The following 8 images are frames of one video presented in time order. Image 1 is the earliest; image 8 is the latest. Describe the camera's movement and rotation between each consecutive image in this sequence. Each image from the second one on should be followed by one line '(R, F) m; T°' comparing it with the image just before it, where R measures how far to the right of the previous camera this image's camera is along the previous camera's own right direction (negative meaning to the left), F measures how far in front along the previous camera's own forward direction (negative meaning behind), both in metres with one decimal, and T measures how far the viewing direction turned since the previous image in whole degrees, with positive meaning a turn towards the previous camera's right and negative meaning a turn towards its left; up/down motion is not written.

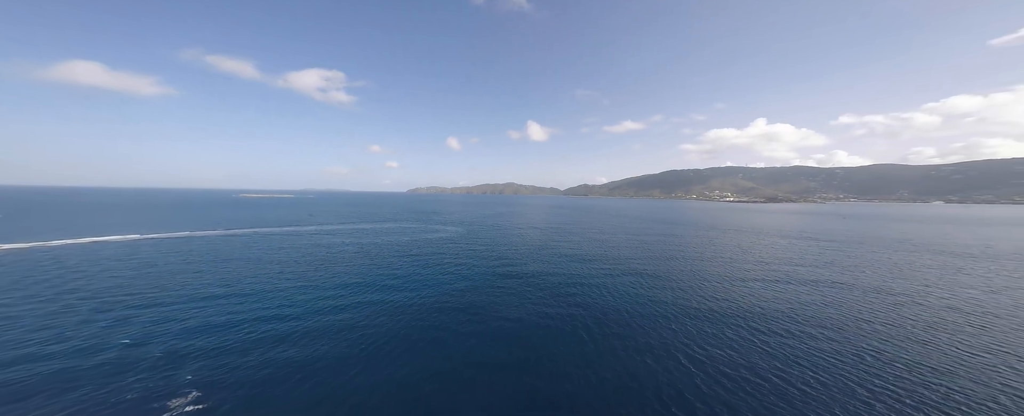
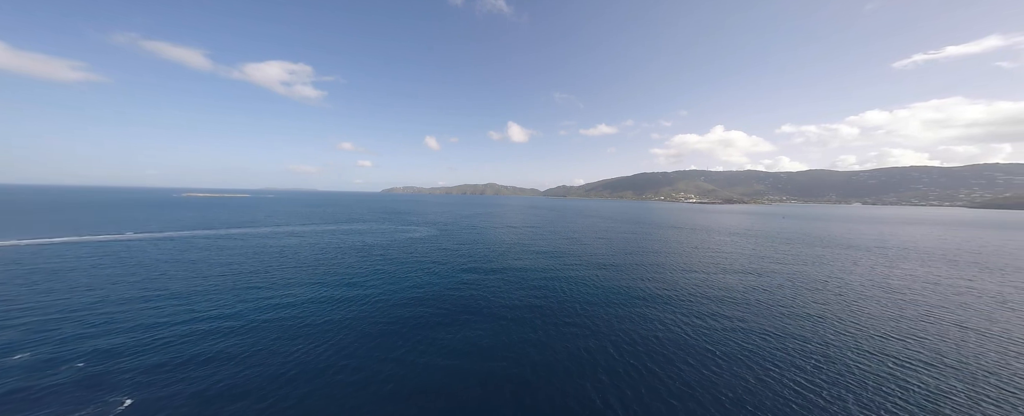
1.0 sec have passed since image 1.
(+9.4, -3.4) m; -6°
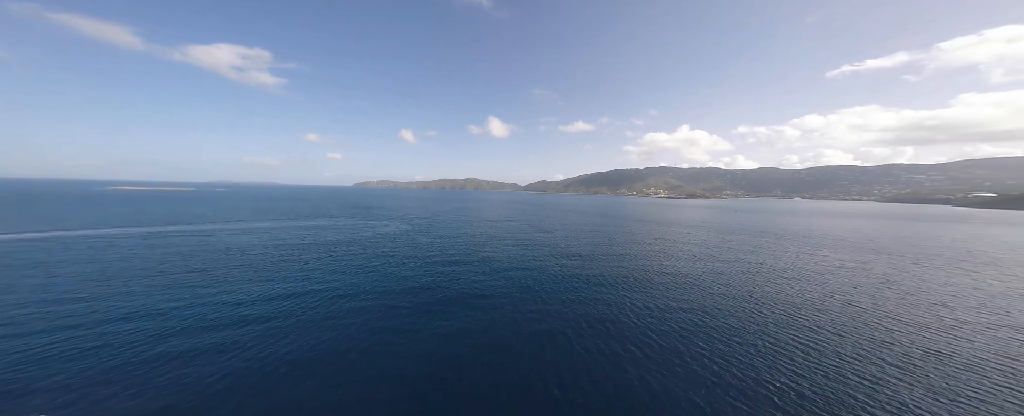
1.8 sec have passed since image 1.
(+1.1, -1.1) m; +3°
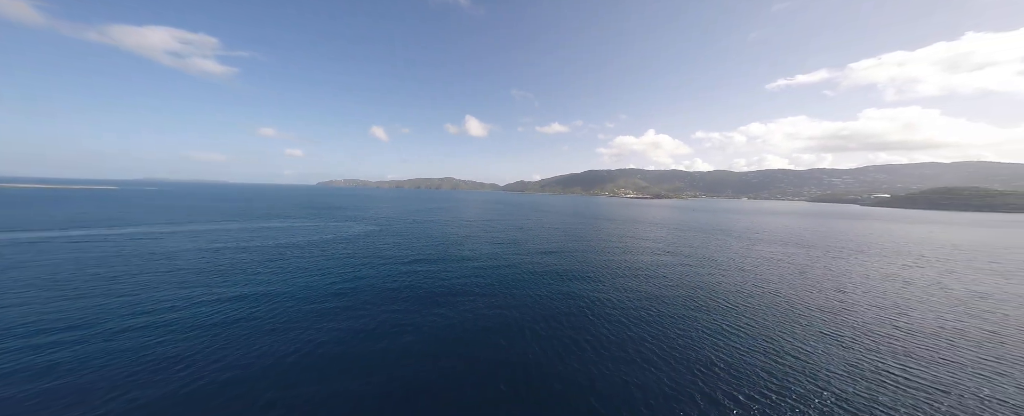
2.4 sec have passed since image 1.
(+1.0, -1.0) m; +4°
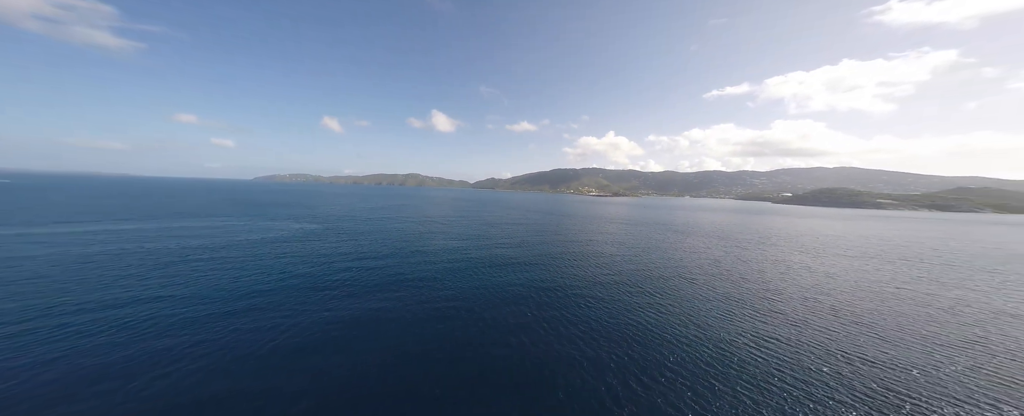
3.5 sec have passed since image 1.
(+1.3, -1.0) m; +5°
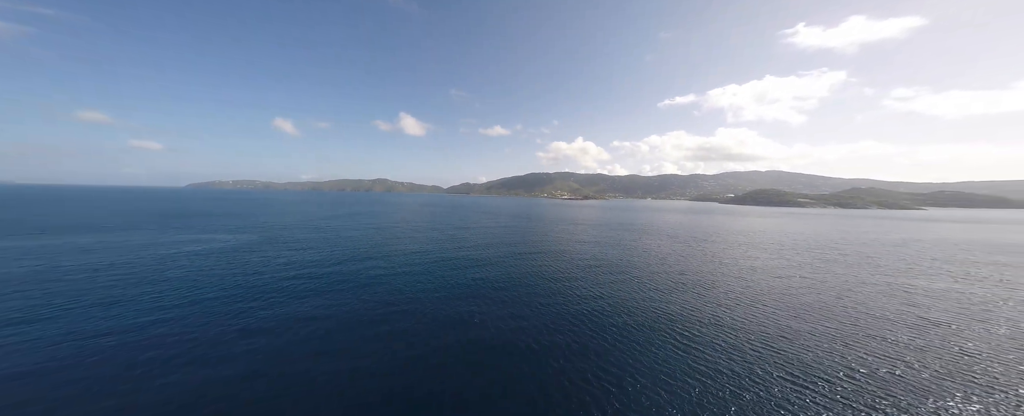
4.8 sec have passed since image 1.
(+1.1, -0.7) m; +4°
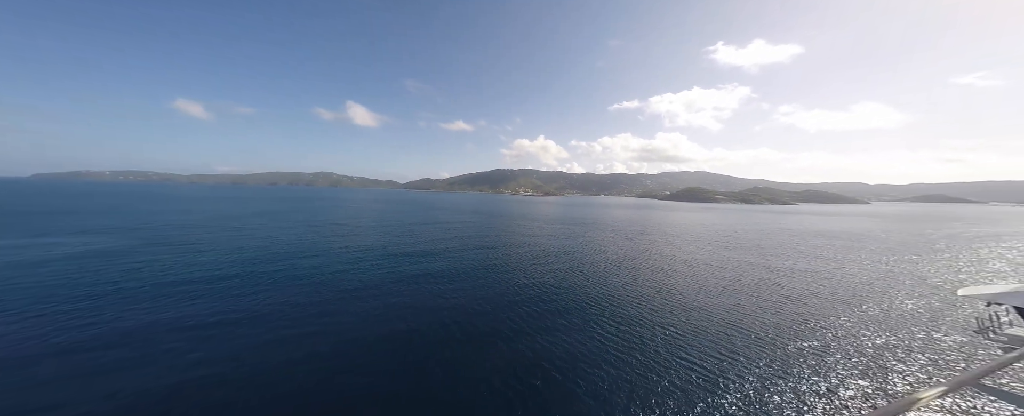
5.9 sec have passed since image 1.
(+0.9, -0.7) m; +7°
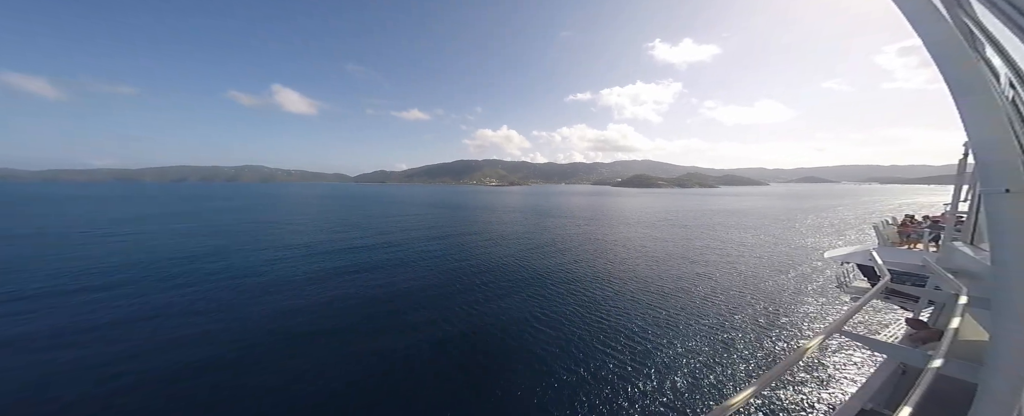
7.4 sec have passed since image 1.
(+0.8, -0.5) m; +6°
